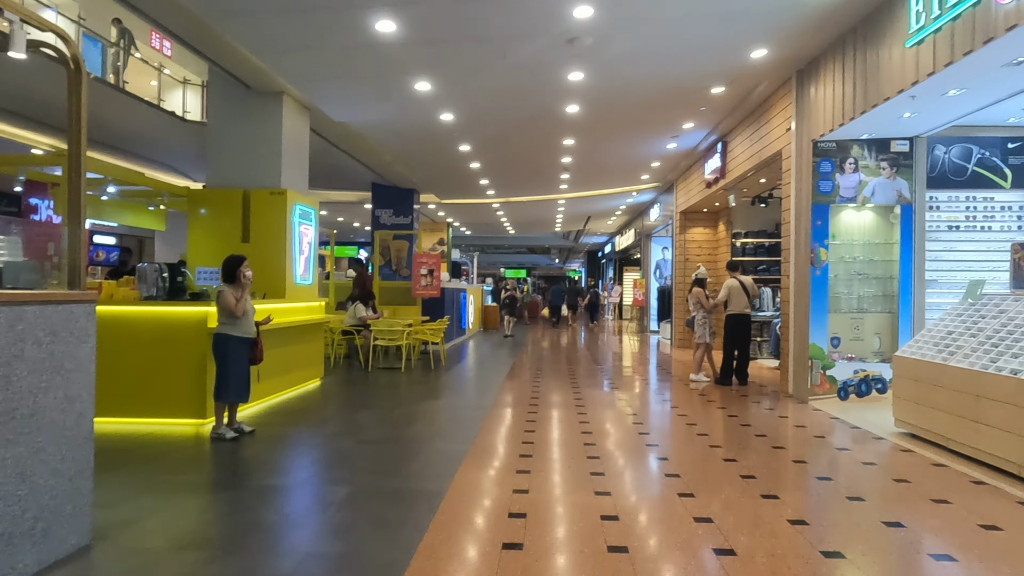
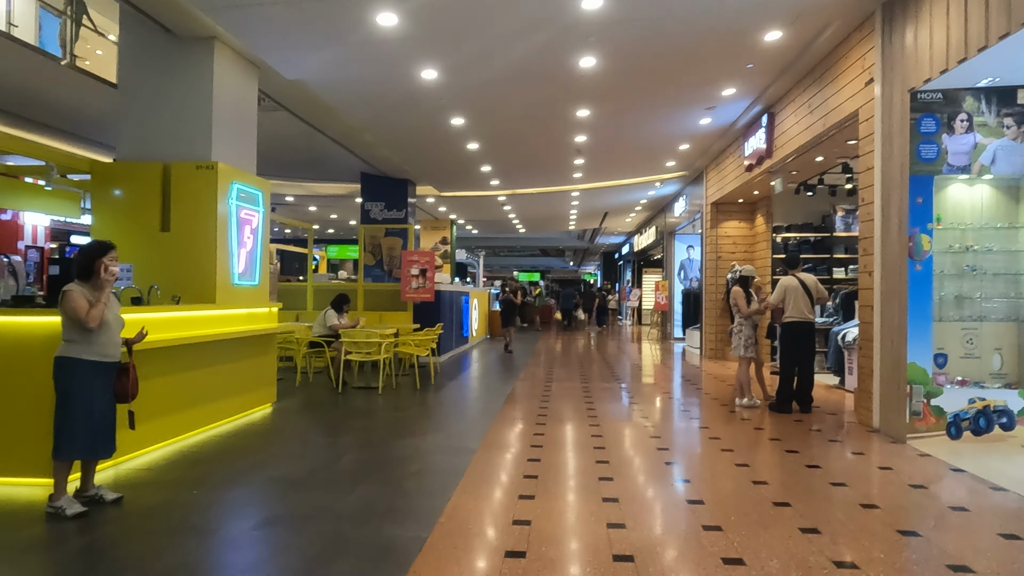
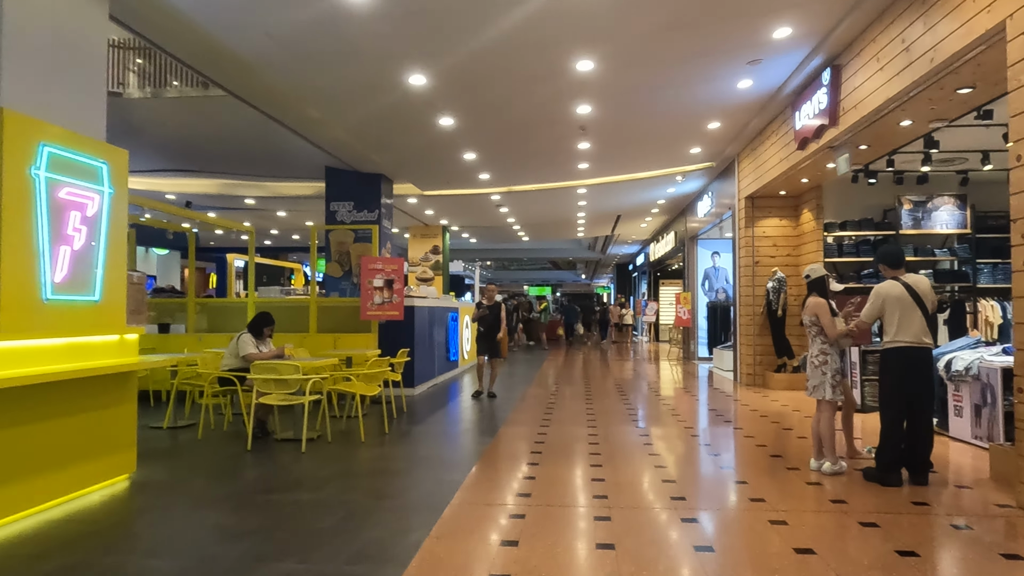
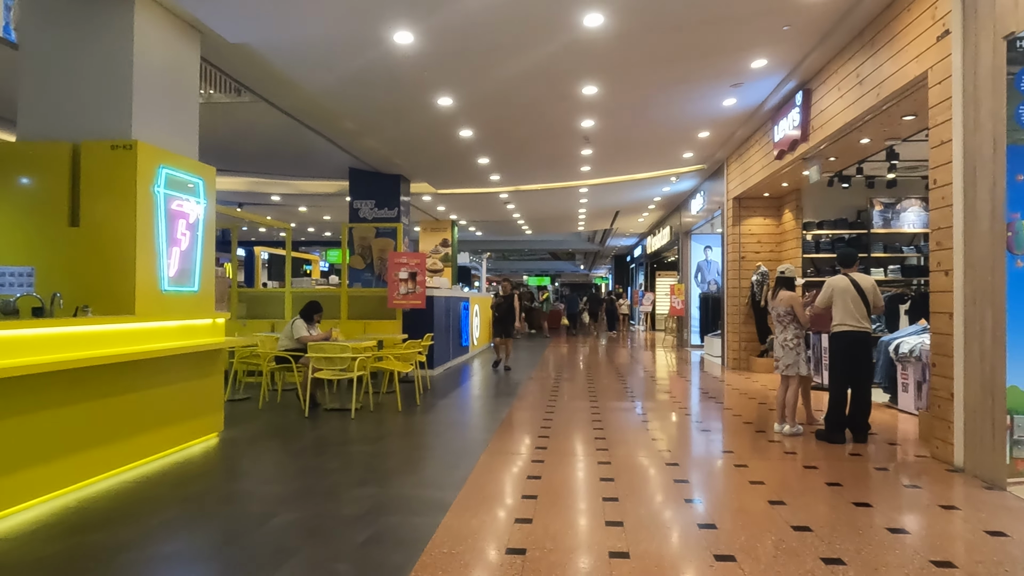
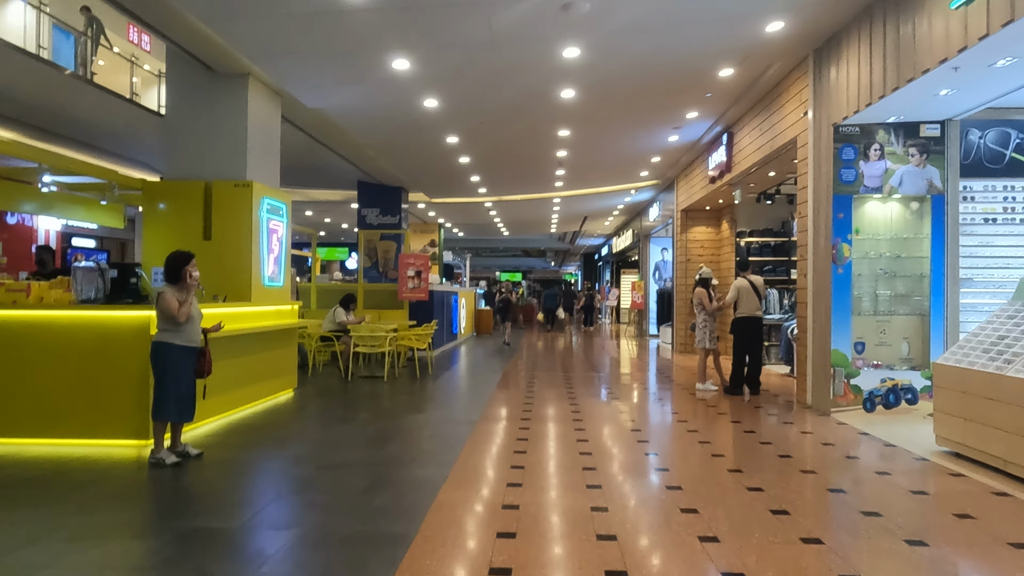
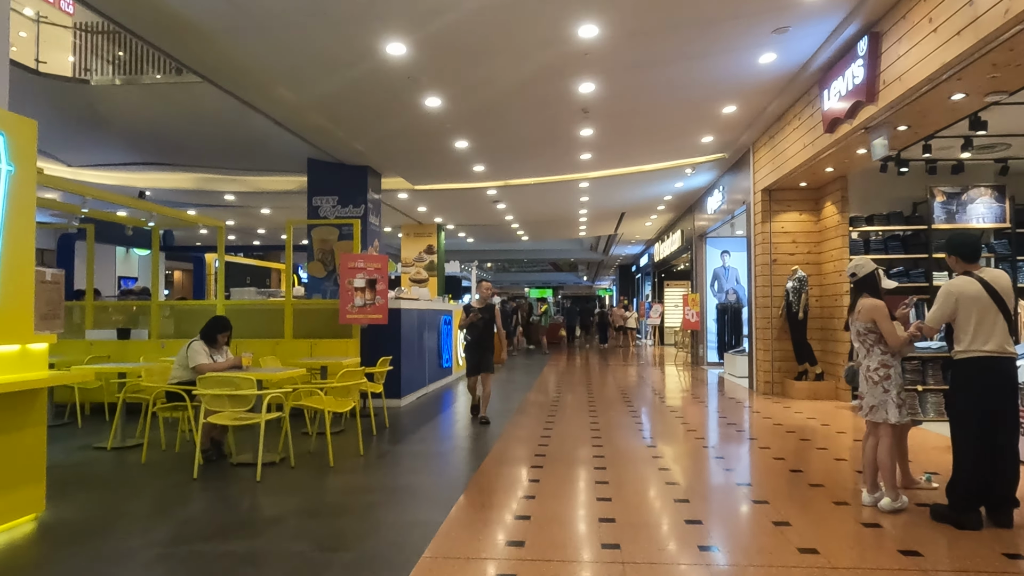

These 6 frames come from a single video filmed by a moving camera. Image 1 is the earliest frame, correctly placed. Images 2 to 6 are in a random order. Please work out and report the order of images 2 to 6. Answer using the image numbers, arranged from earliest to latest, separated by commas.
5, 2, 4, 3, 6
